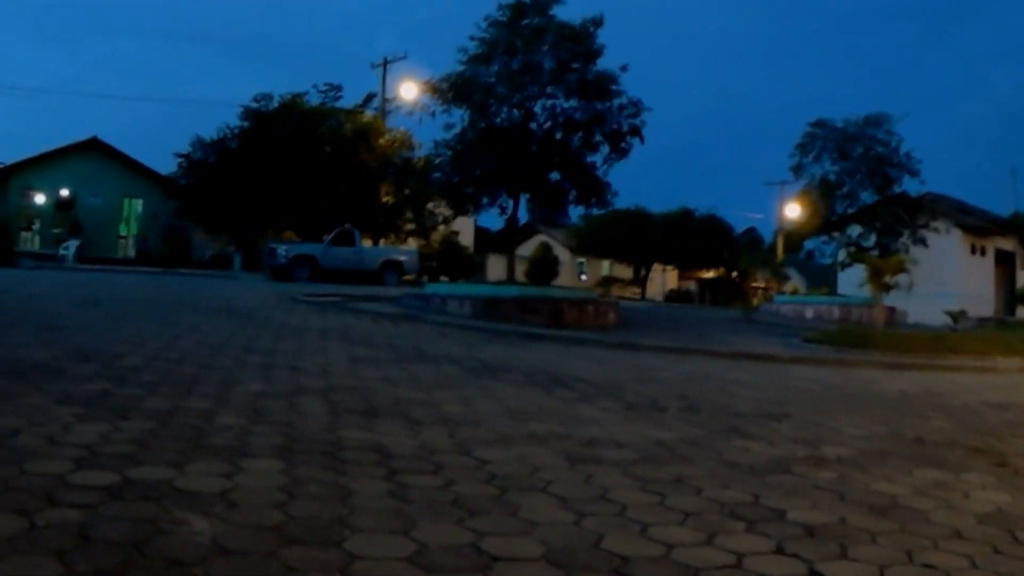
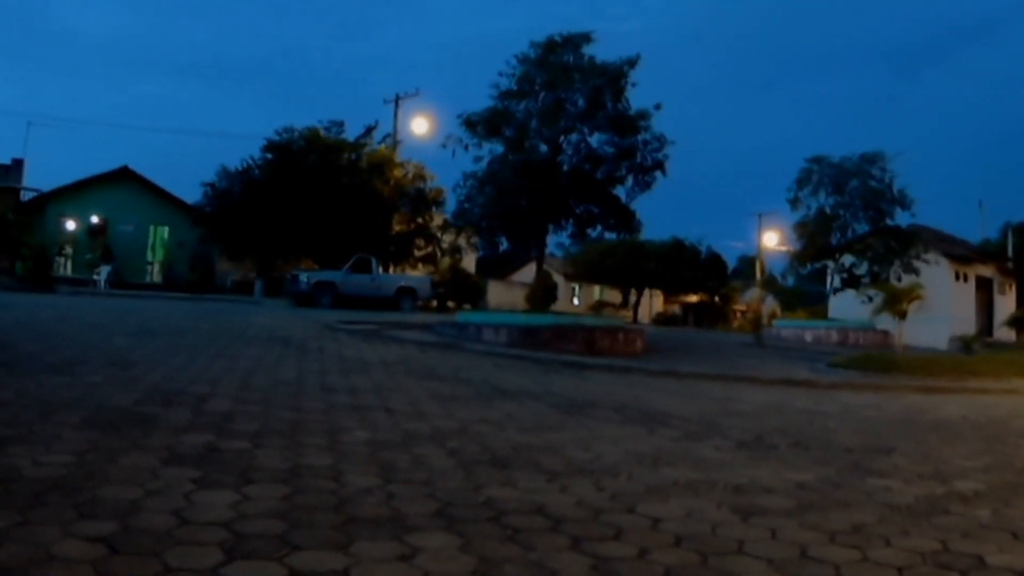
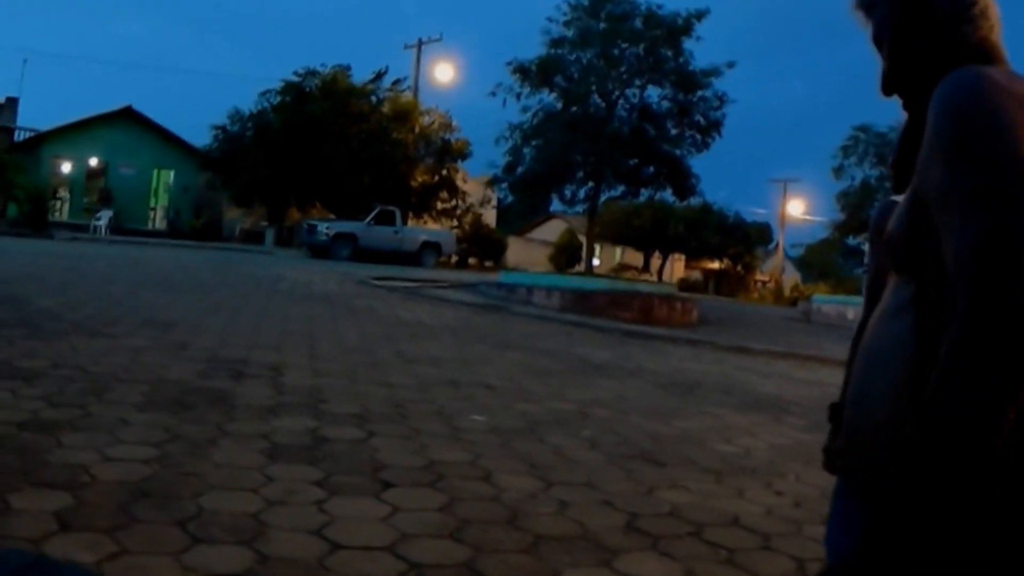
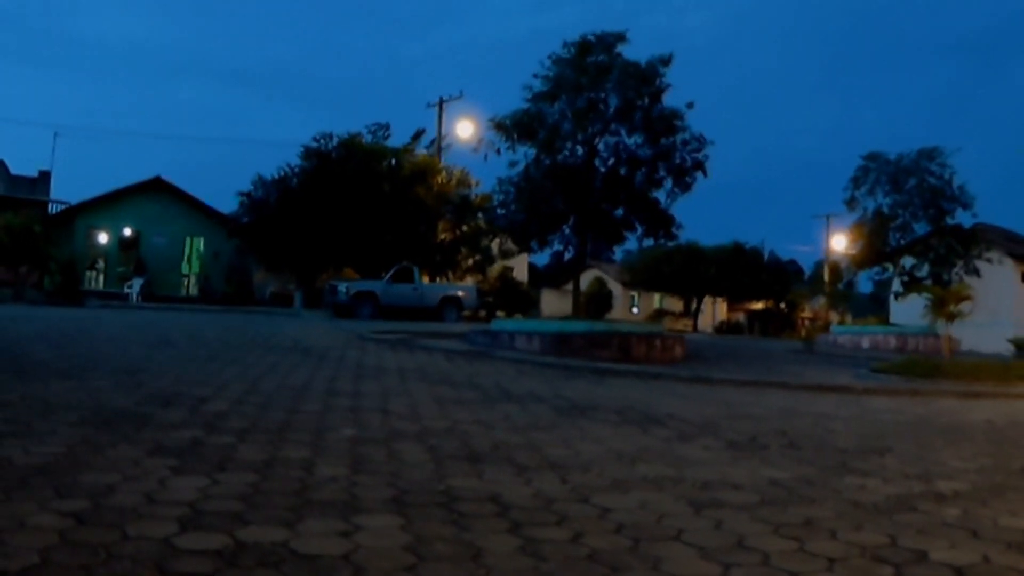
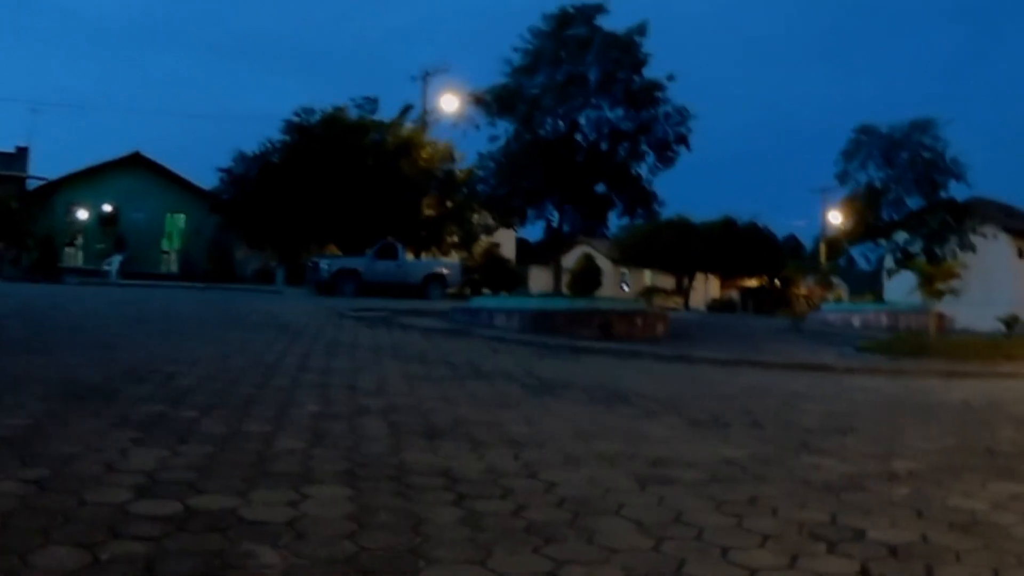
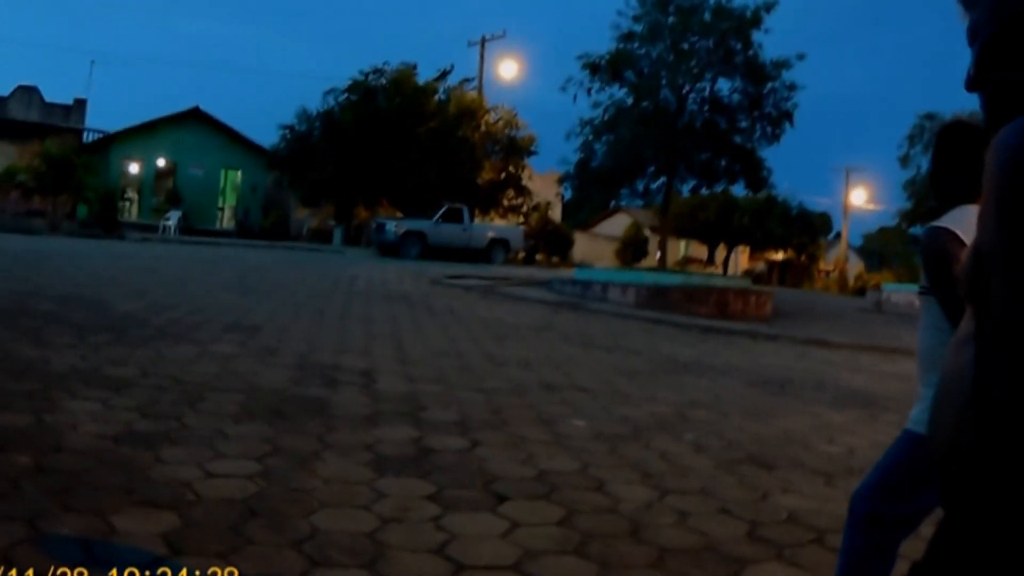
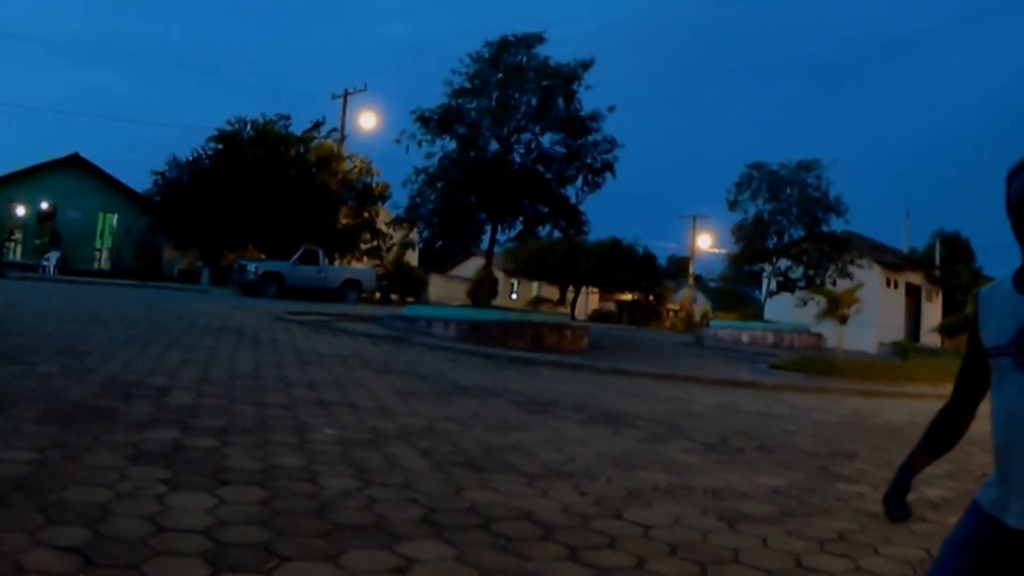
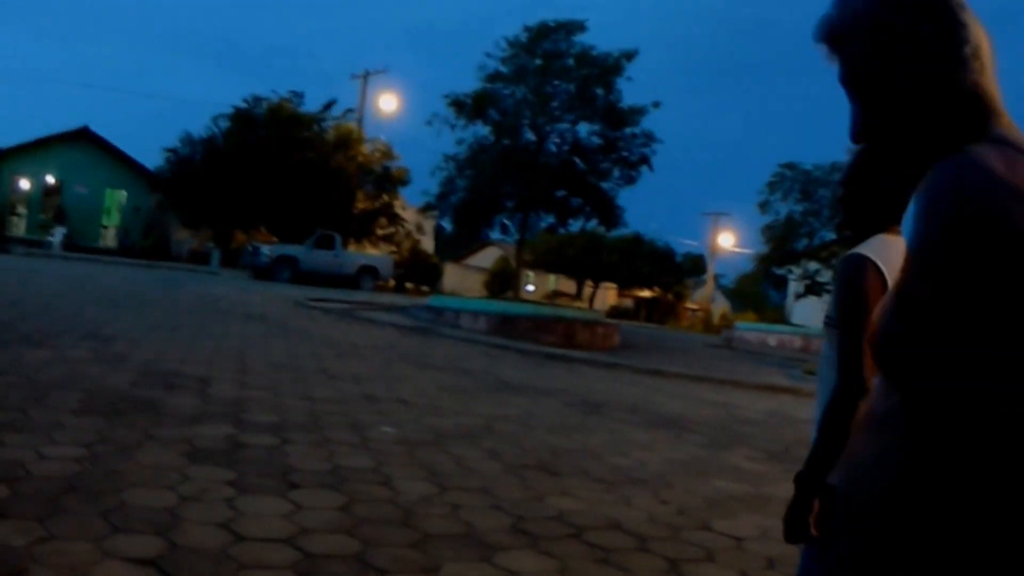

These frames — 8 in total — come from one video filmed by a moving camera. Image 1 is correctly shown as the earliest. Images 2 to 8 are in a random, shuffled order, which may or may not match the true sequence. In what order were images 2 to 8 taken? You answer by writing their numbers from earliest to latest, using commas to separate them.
5, 4, 2, 7, 8, 3, 6
